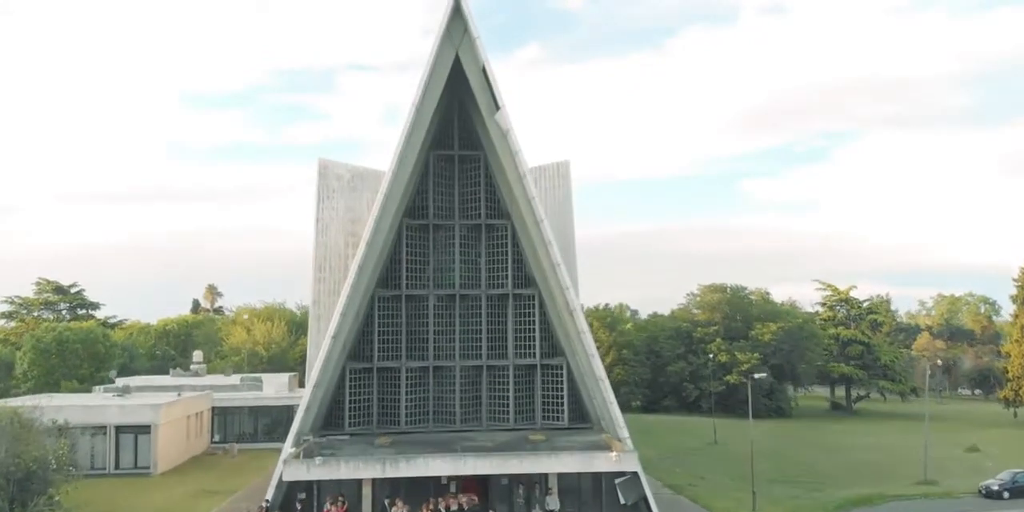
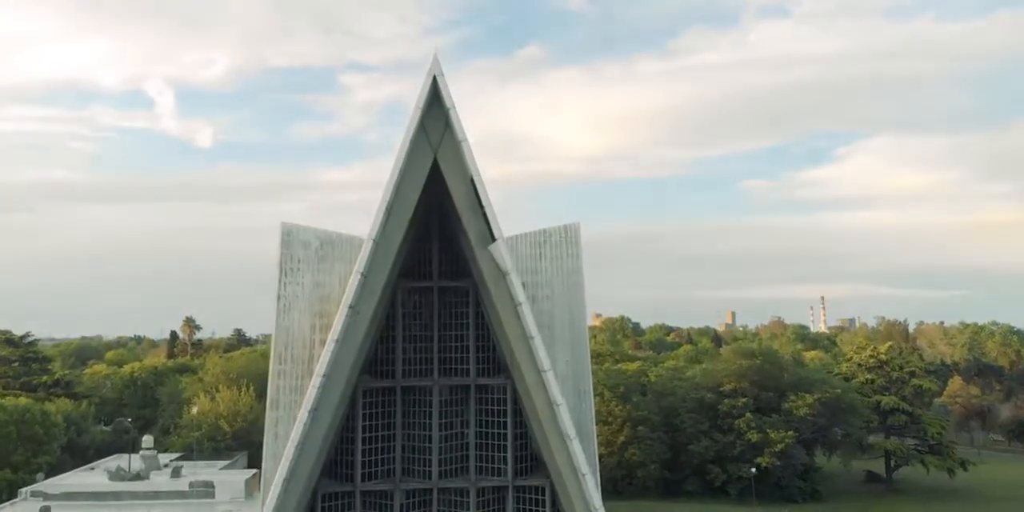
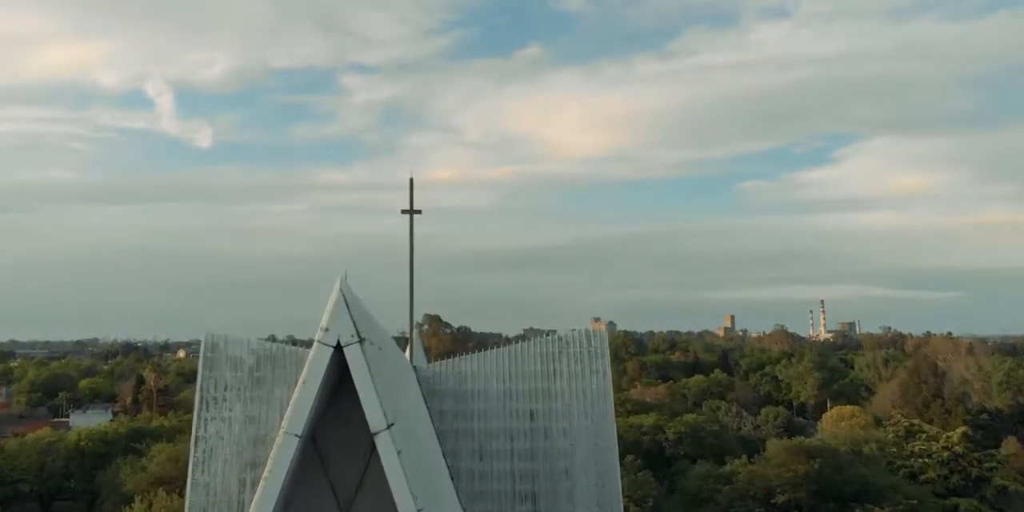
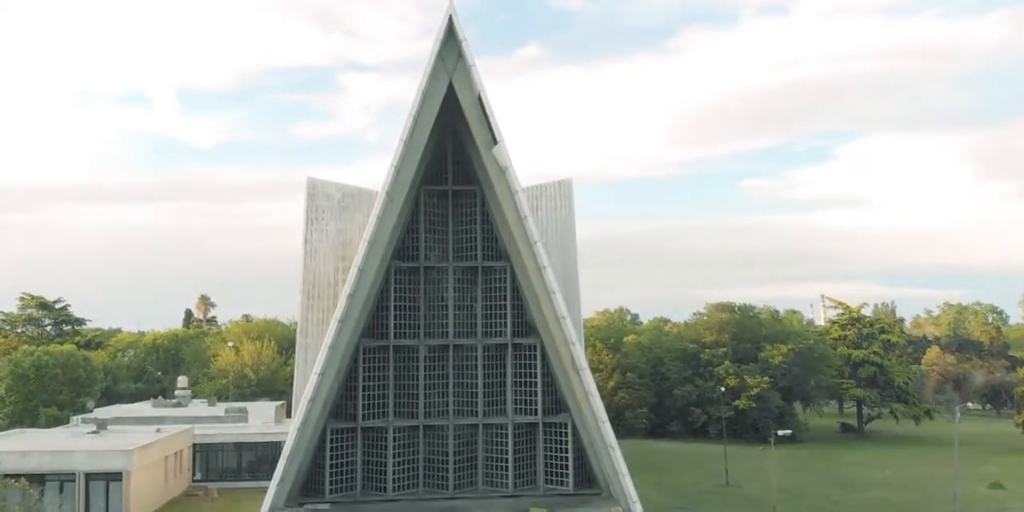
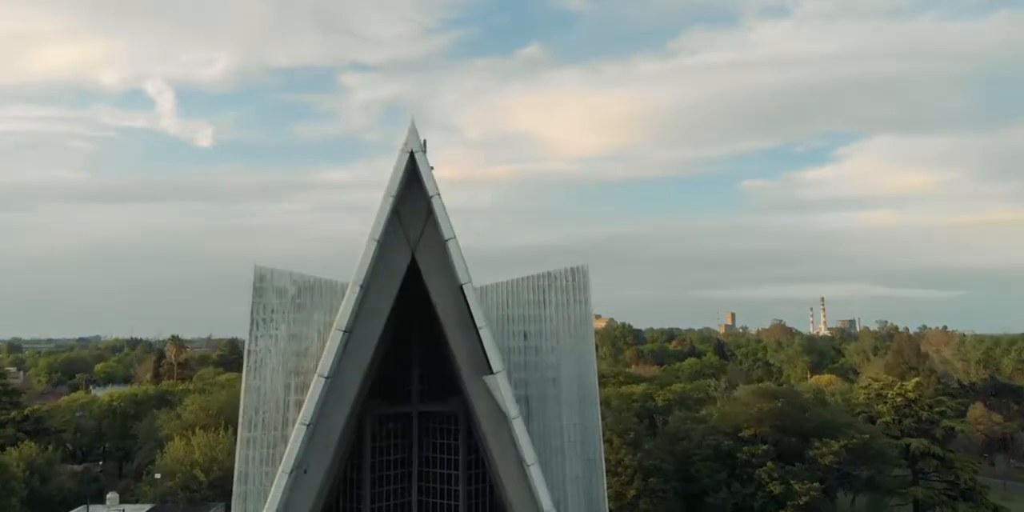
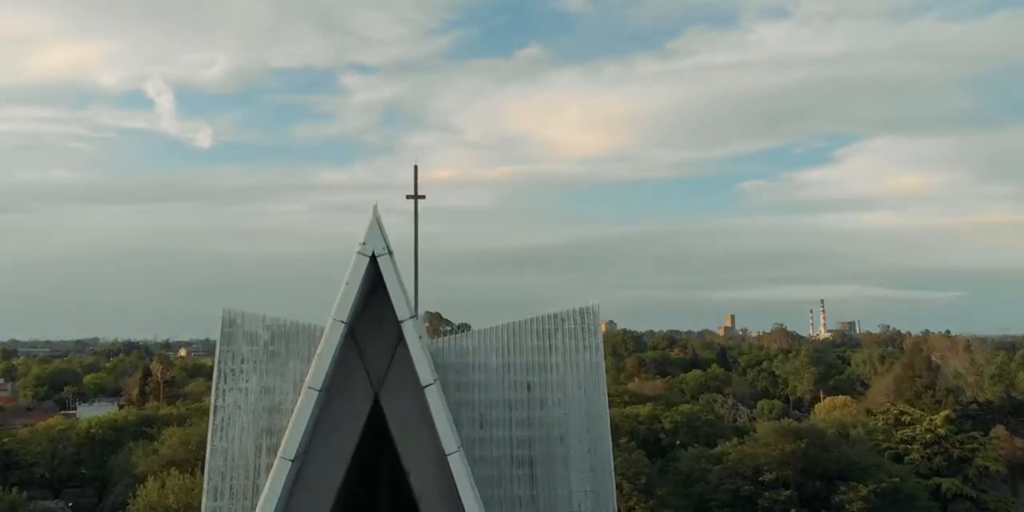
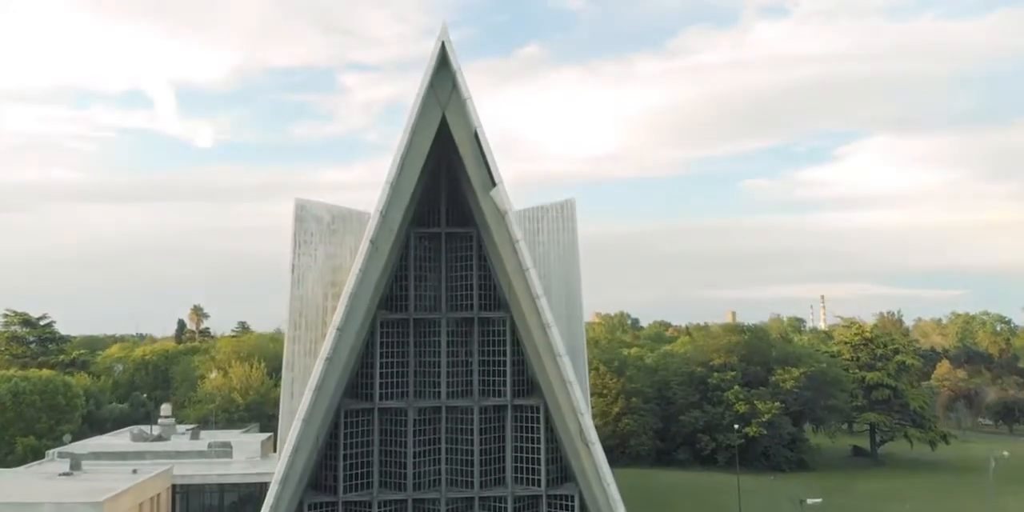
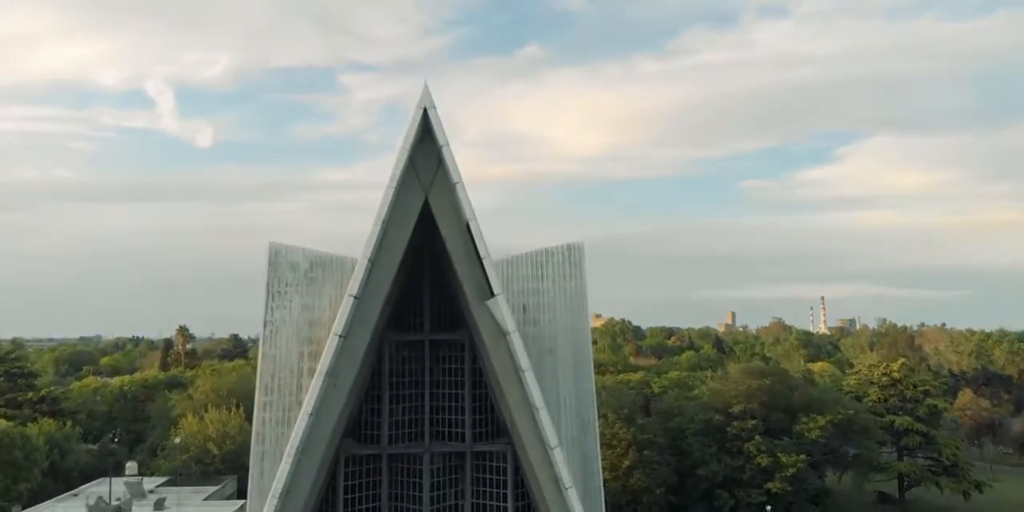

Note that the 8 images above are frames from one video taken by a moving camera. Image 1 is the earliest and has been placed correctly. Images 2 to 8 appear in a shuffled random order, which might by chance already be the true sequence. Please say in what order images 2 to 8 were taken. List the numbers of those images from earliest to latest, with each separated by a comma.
4, 7, 2, 8, 5, 6, 3
